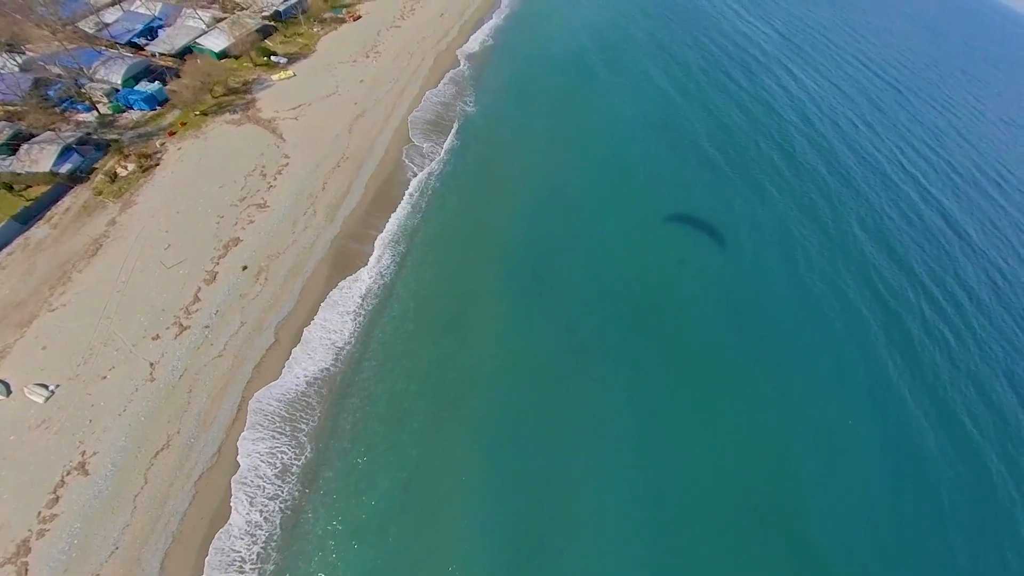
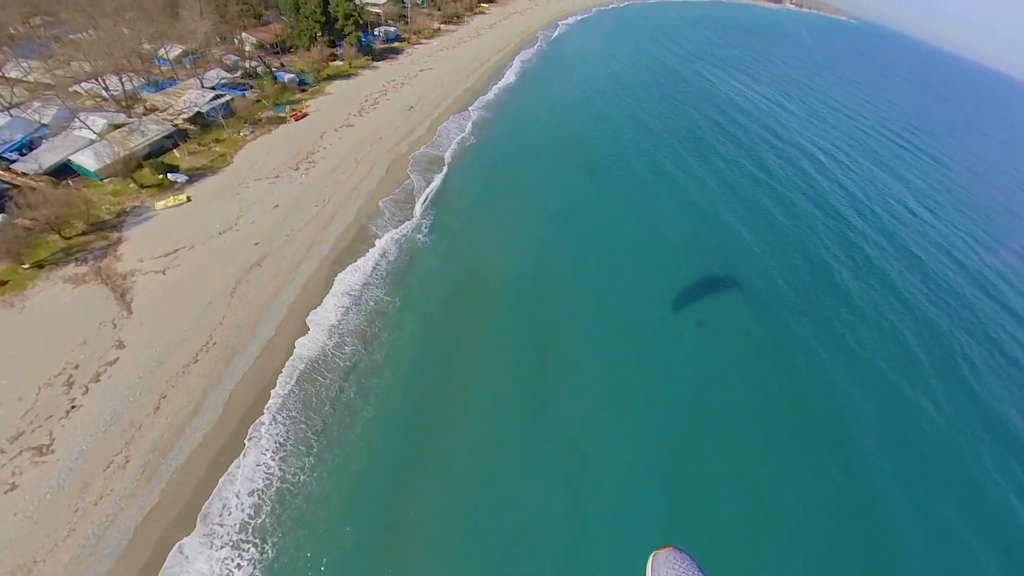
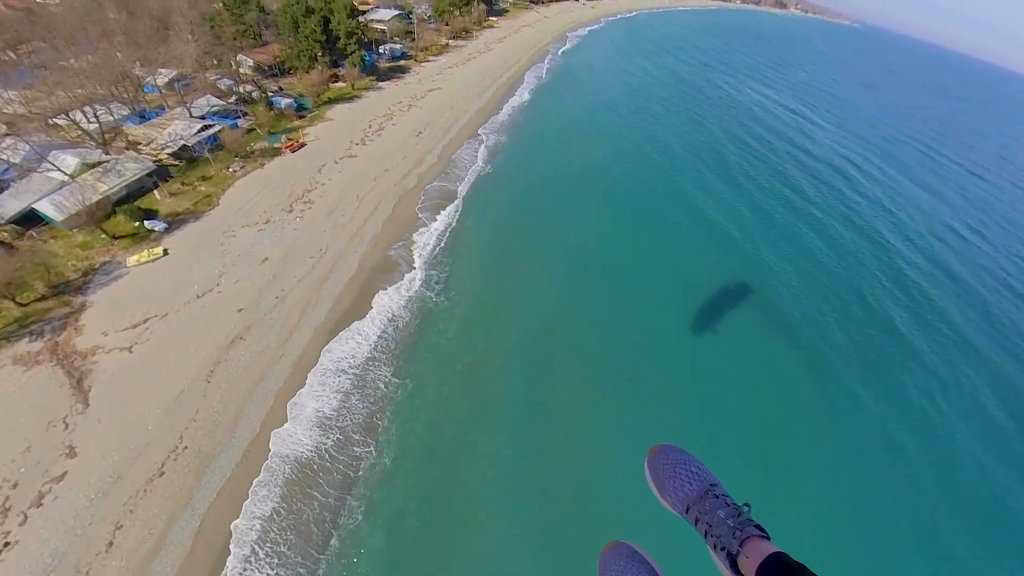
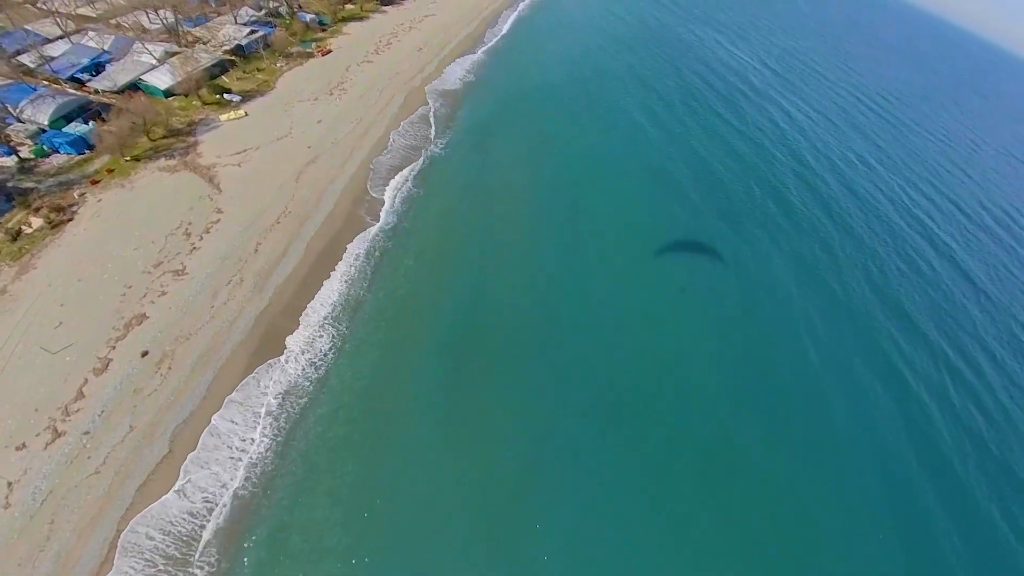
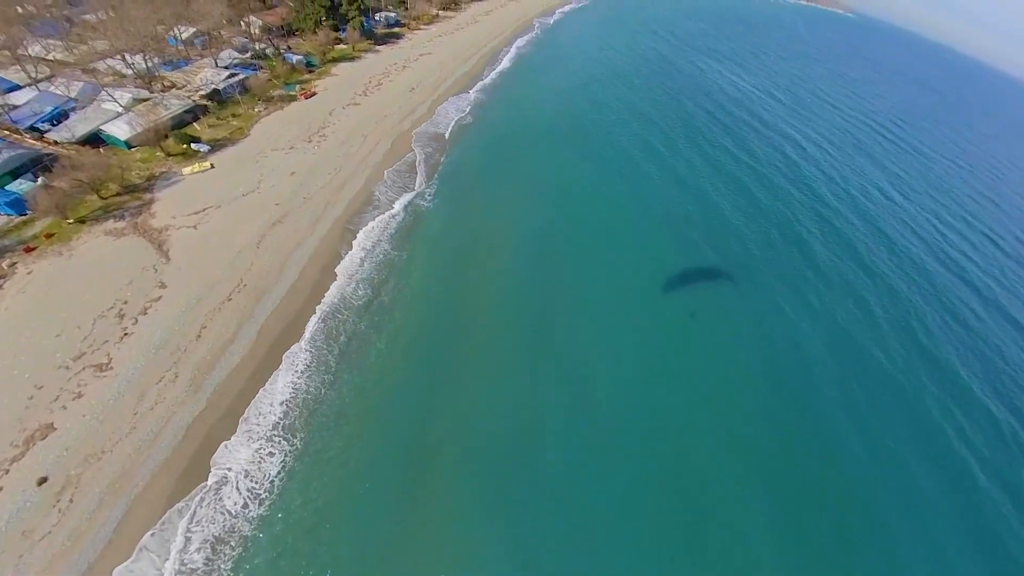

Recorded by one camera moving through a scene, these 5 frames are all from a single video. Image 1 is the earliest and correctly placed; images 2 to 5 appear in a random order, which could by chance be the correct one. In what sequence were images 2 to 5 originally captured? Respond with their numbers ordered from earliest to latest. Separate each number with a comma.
4, 5, 2, 3
